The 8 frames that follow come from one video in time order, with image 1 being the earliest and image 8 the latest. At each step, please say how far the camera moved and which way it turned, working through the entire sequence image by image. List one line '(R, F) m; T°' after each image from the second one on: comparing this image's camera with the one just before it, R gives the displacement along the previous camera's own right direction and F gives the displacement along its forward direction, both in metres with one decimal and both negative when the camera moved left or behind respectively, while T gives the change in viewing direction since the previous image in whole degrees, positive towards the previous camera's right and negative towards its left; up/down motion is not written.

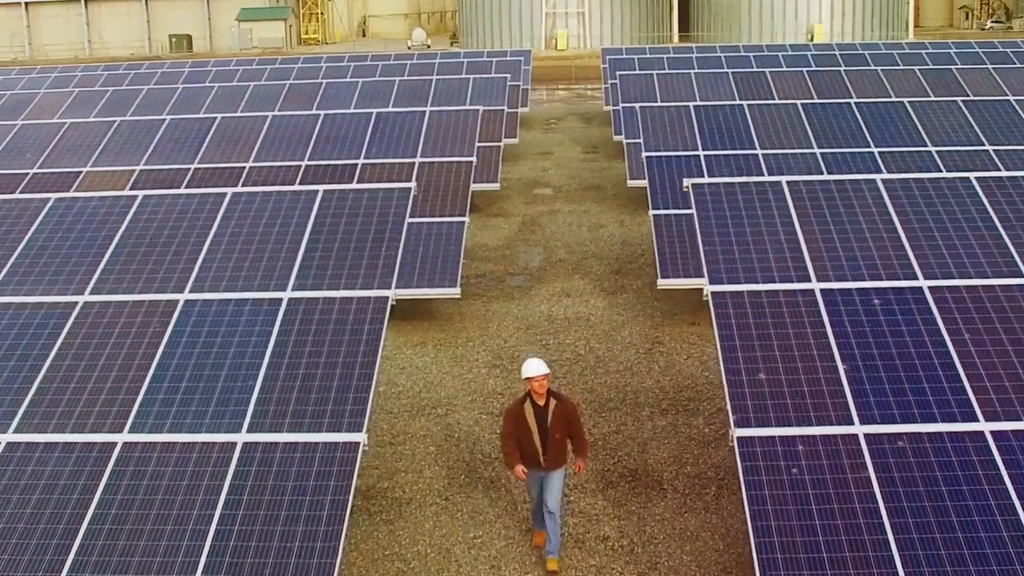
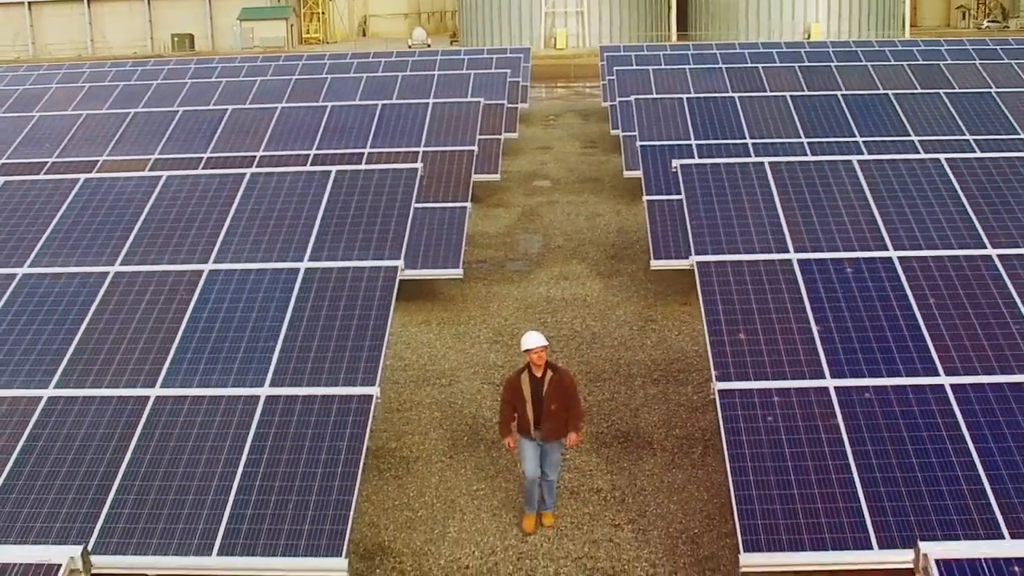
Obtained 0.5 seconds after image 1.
(0.0, -0.7) m; 0°
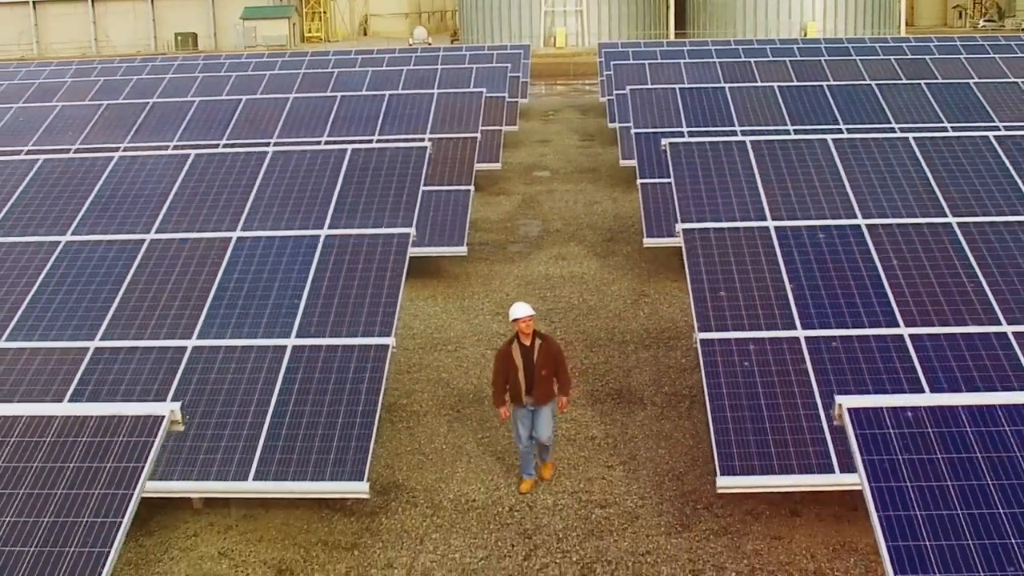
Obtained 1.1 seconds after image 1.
(0.0, -1.0) m; 0°
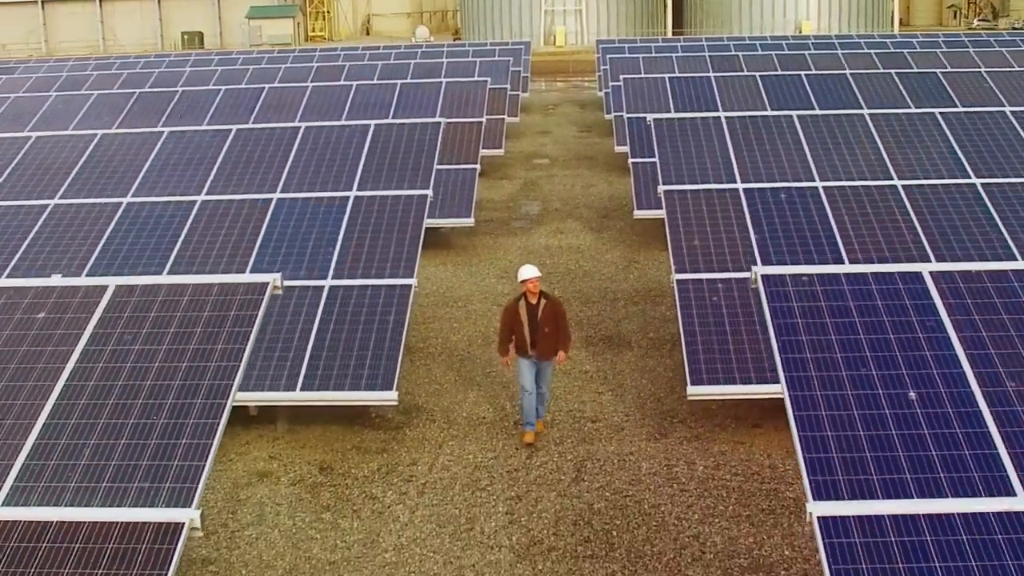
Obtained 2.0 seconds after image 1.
(-0.1, -1.7) m; 0°
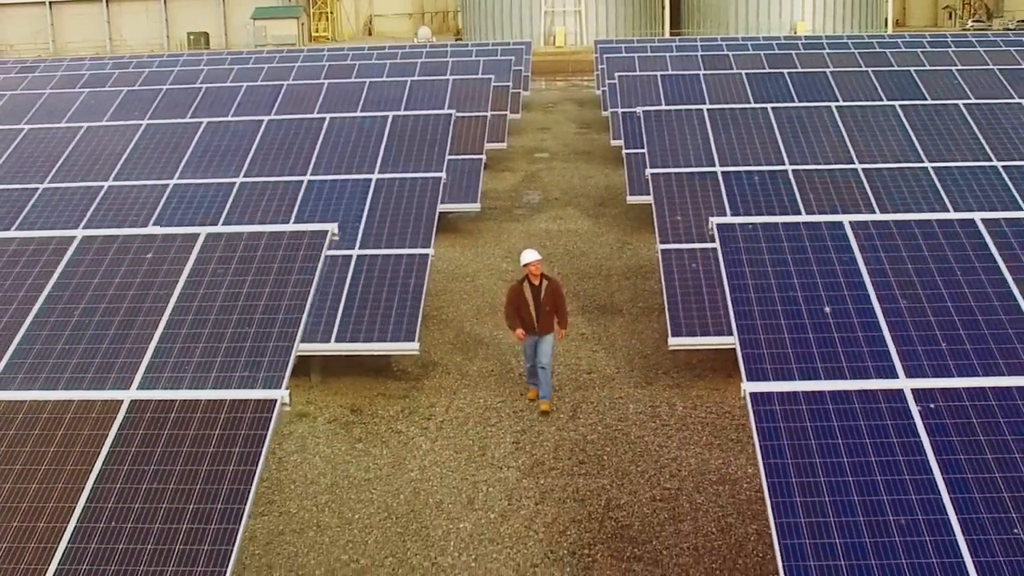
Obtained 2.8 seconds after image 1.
(-0.1, -1.6) m; 0°
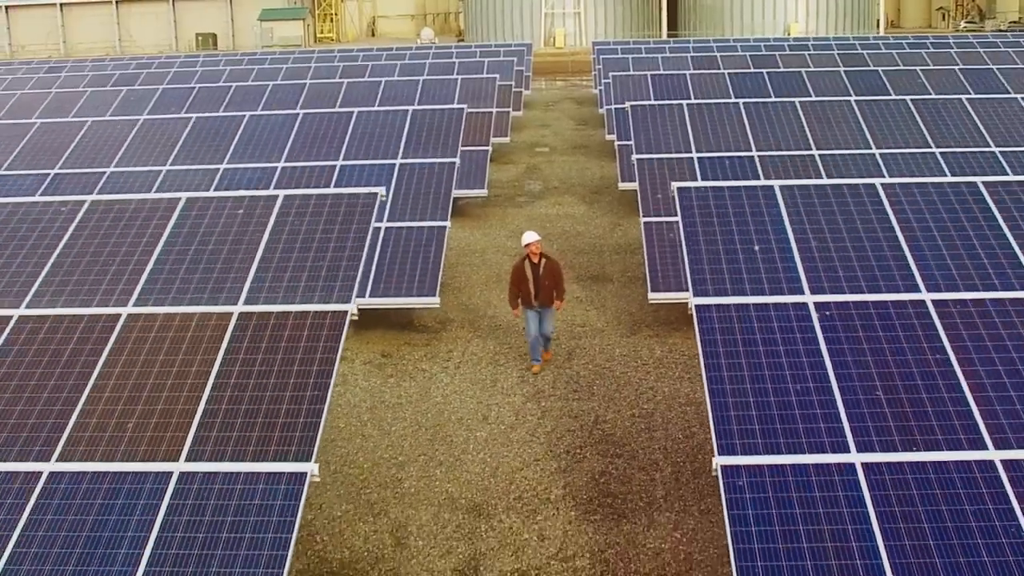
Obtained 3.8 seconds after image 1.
(-0.1, -2.3) m; 0°
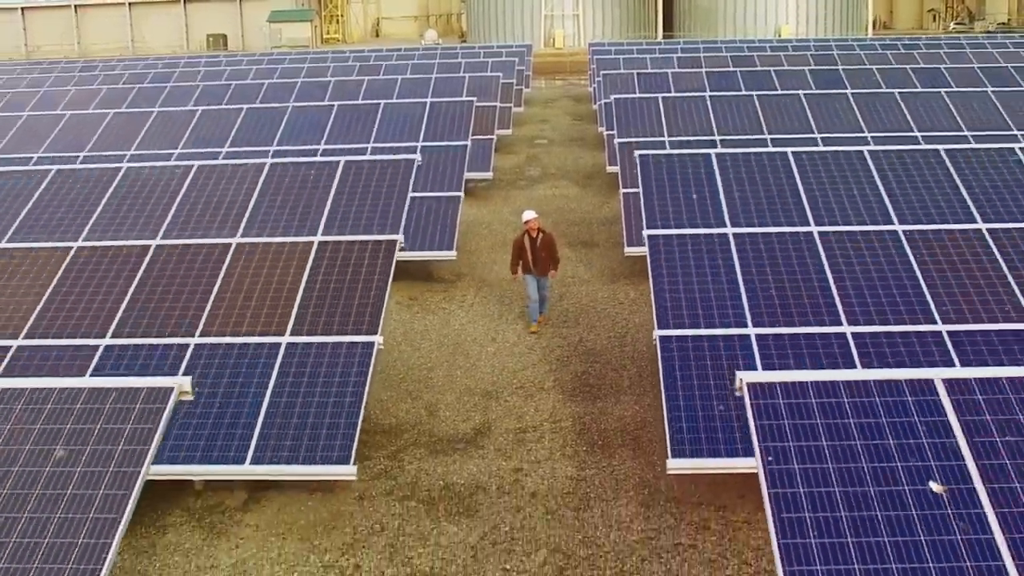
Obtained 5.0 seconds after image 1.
(0.0, -3.3) m; 0°
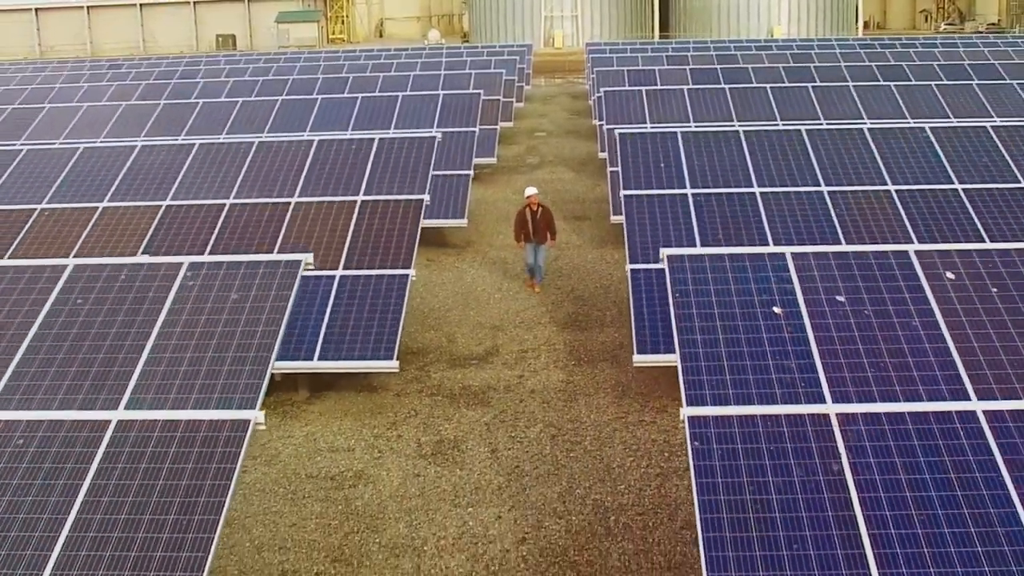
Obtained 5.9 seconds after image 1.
(-0.1, -3.0) m; 0°
